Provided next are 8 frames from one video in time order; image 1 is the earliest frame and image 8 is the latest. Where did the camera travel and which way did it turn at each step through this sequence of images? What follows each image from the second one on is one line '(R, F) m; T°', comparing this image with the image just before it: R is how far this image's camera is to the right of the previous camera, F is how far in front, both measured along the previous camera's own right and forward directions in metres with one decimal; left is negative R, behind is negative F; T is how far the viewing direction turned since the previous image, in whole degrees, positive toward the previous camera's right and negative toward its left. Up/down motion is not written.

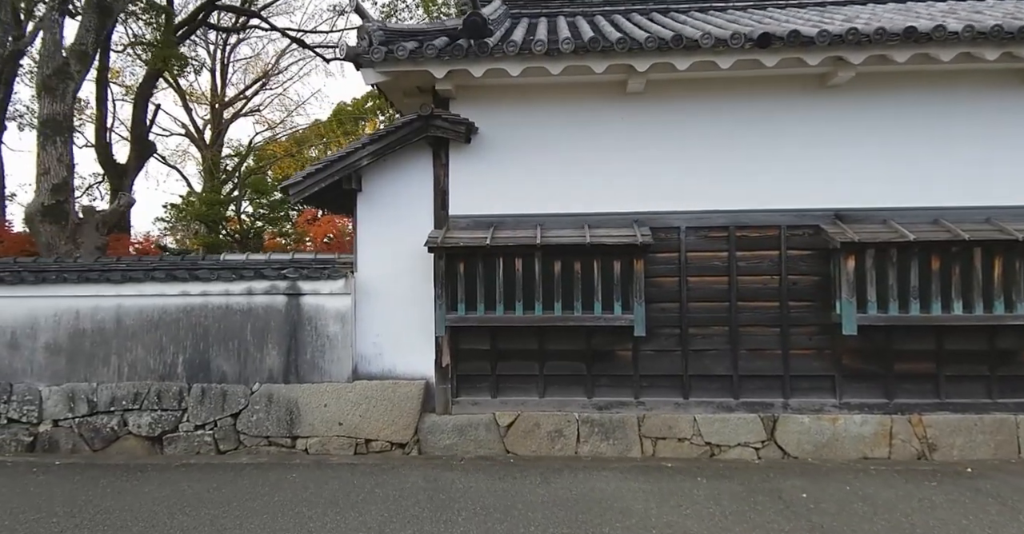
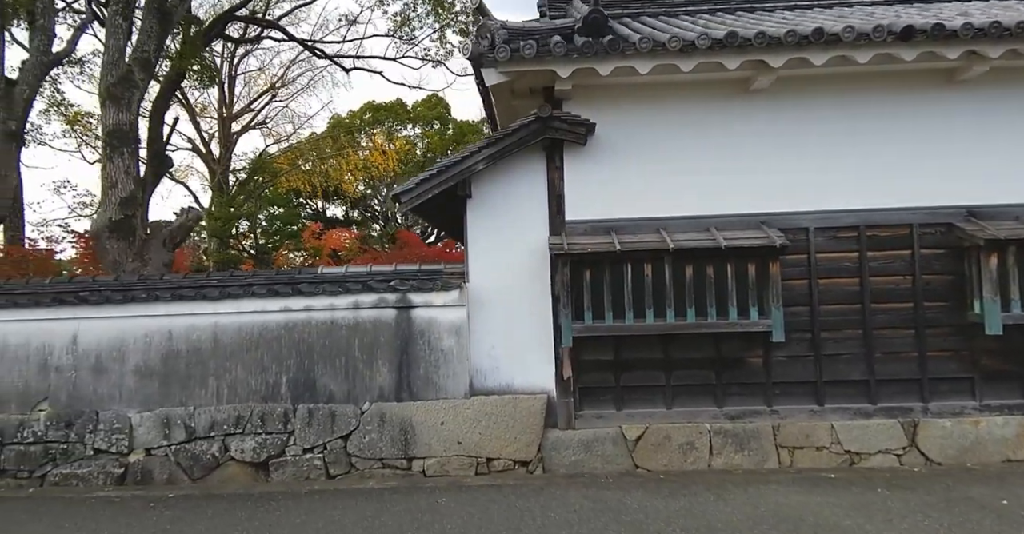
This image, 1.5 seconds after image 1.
(-1.3, +0.3) m; +2°
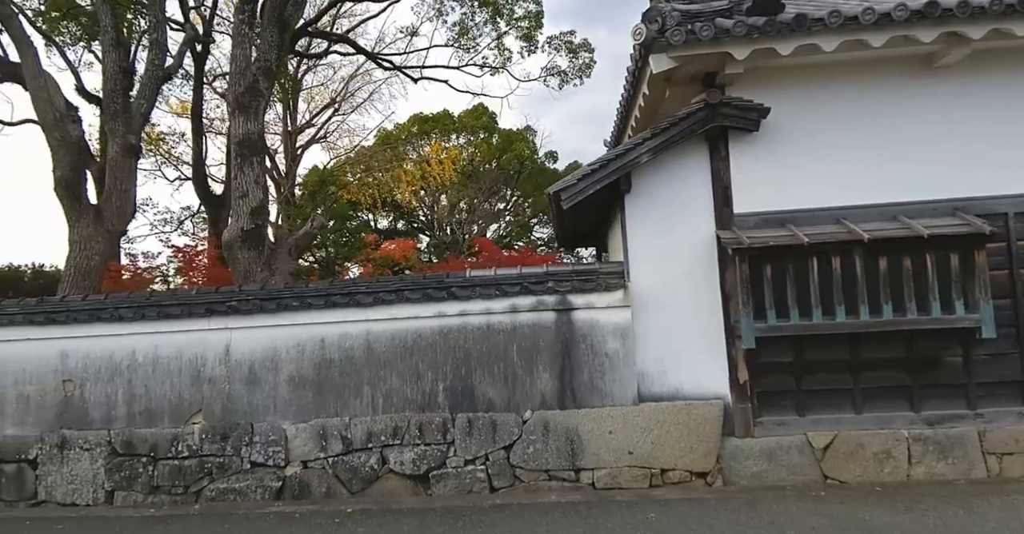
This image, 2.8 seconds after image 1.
(-1.1, +0.3) m; -4°
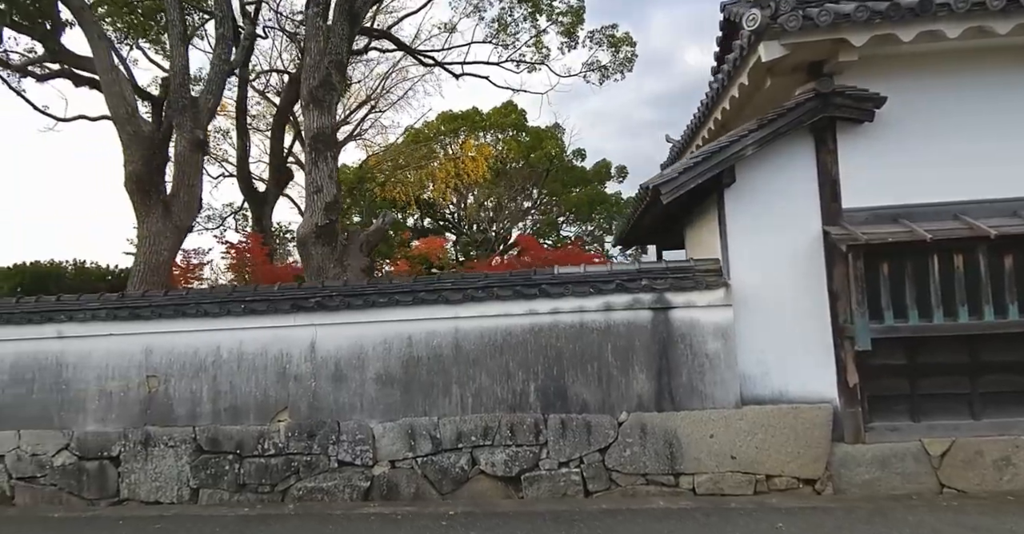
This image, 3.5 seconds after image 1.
(-0.6, +0.2) m; -2°
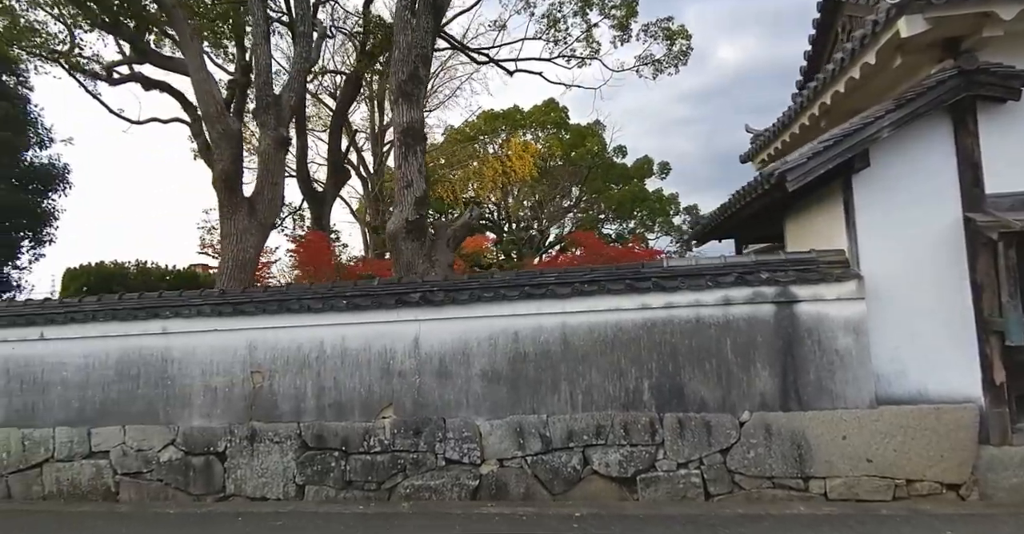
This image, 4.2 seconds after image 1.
(-0.6, +0.2) m; -3°
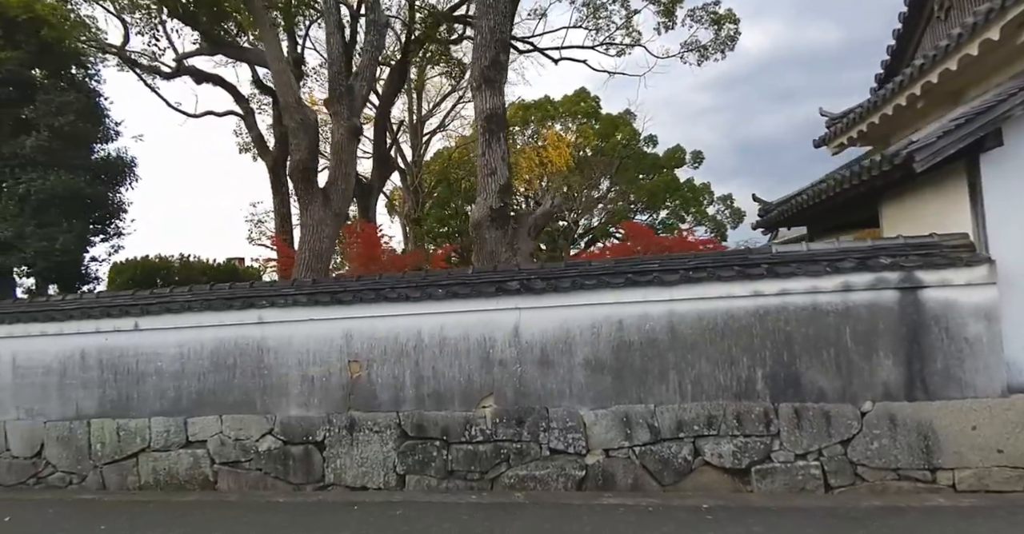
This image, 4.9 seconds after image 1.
(-0.7, +0.1) m; -2°
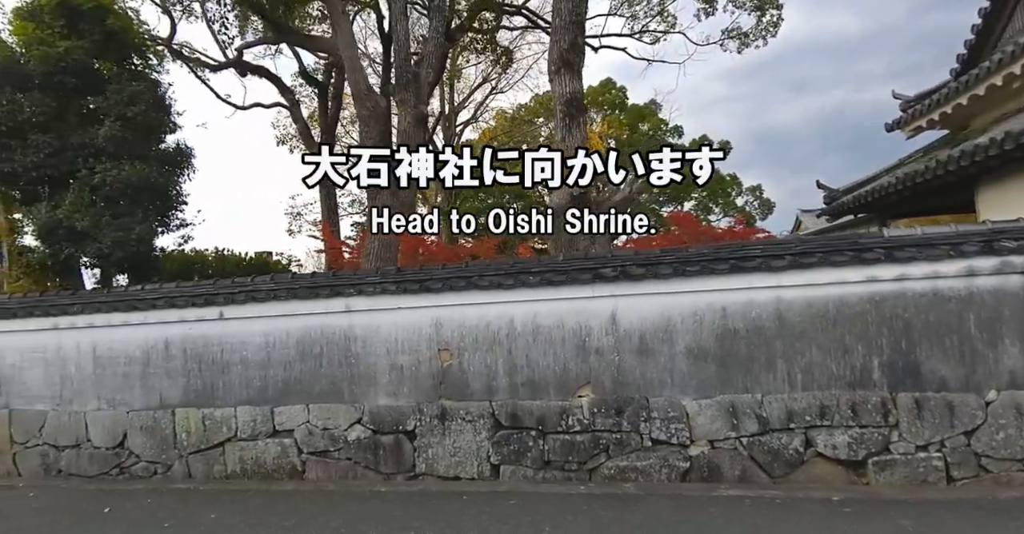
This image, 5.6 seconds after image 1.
(-0.7, +0.1) m; -2°
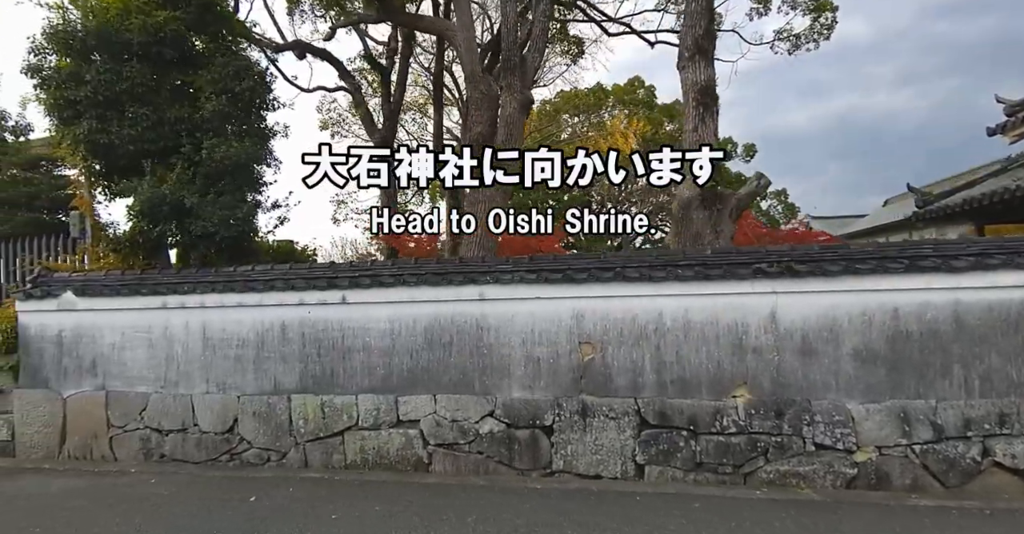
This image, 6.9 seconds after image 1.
(-1.3, +0.2) m; 0°
